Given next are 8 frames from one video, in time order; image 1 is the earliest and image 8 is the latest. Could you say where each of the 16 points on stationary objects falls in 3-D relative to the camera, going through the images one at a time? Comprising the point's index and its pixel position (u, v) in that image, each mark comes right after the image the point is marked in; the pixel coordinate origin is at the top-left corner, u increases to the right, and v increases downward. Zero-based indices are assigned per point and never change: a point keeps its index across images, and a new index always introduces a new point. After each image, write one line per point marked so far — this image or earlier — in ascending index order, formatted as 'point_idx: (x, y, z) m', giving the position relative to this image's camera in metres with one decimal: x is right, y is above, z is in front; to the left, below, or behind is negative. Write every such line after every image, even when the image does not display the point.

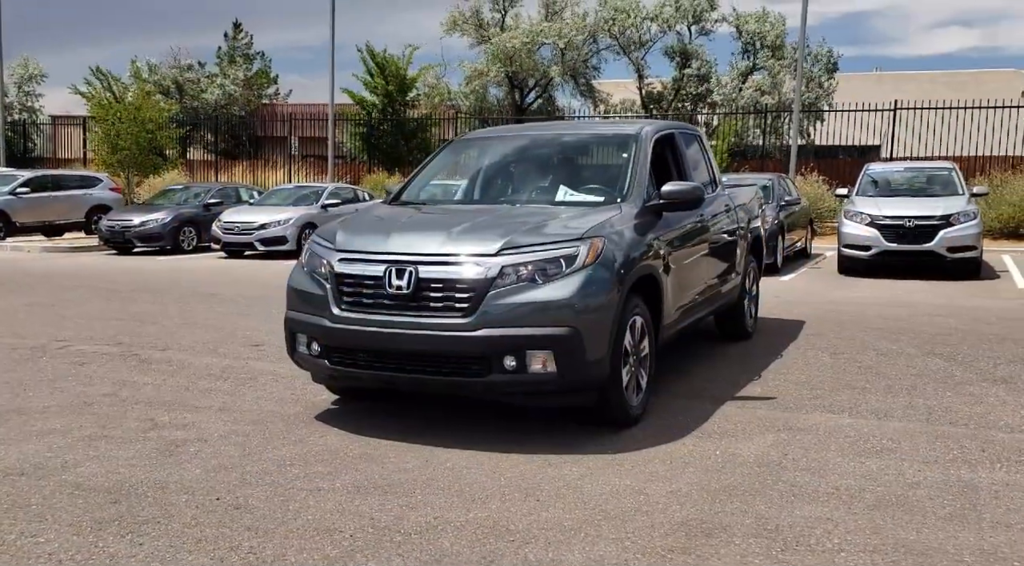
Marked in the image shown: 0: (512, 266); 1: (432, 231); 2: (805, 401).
0: (0.0, +0.1, +4.2) m
1: (-0.4, +0.3, +4.5) m
2: (+1.9, -0.8, +5.4) m
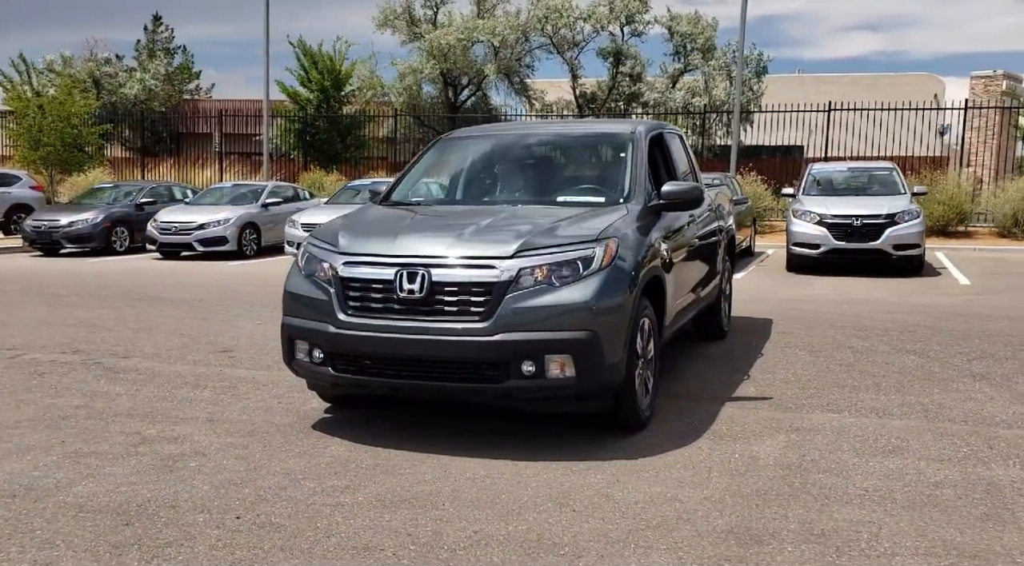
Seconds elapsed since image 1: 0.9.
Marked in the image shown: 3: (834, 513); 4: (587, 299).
0: (+0.1, +0.1, +4.1) m
1: (-0.4, +0.3, +4.3) m
2: (+1.9, -0.8, +5.4) m
3: (+1.3, -0.9, +3.4) m
4: (+0.4, -0.1, +4.1) m
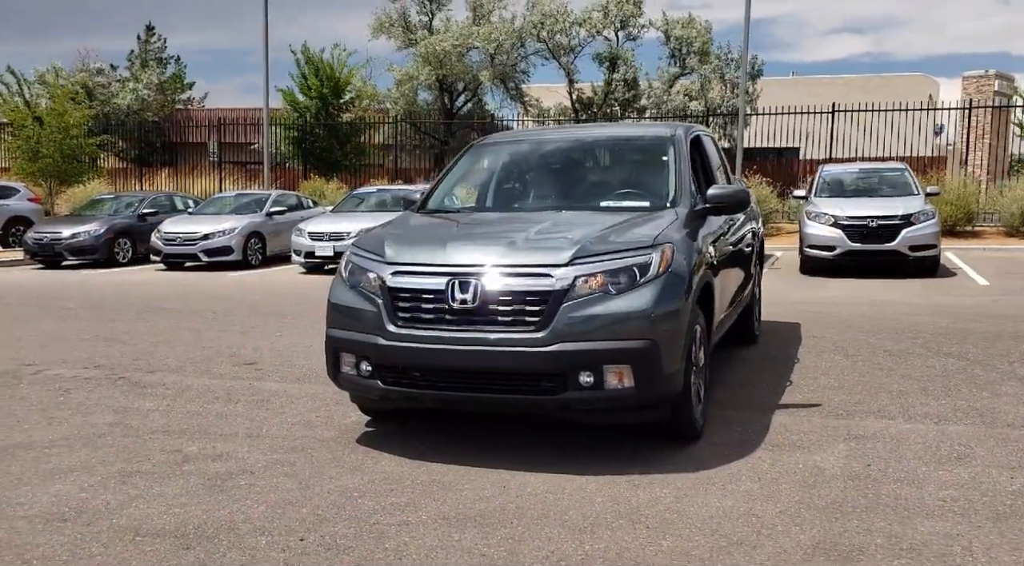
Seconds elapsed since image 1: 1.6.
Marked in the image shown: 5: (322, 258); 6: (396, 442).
0: (+0.4, 0.0, +4.0) m
1: (-0.1, +0.2, +4.2) m
2: (+2.2, -0.8, +5.3) m
3: (+1.5, -0.9, +3.3) m
4: (+0.6, -0.1, +4.0) m
5: (-4.3, +0.6, +18.7) m
6: (-0.6, -0.9, +4.7) m
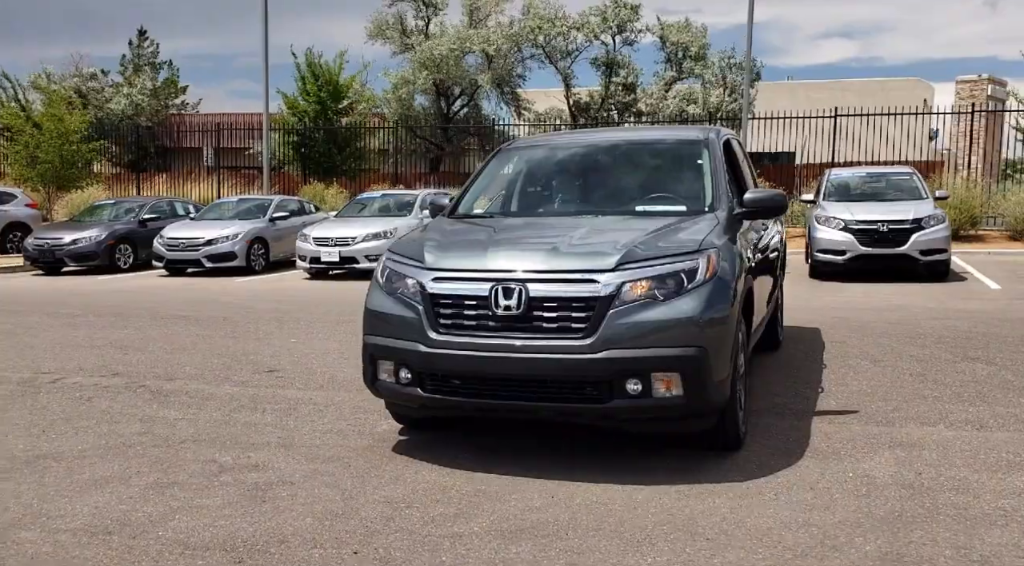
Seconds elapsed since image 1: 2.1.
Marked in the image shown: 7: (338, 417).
0: (+0.6, 0.0, +3.9) m
1: (+0.1, +0.2, +4.2) m
2: (+2.4, -0.8, +5.2) m
3: (+1.8, -0.9, +3.2) m
4: (+0.8, -0.1, +3.9) m
5: (-4.1, +0.4, +18.7) m
6: (-0.4, -0.9, +4.7) m
7: (-1.1, -0.9, +5.5) m
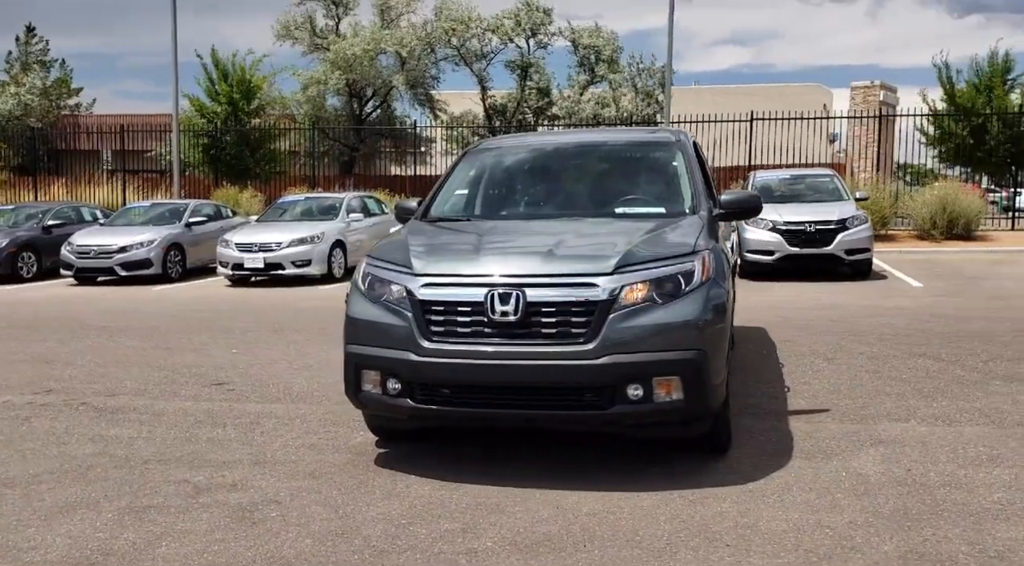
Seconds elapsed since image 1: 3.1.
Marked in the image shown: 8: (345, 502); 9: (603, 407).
0: (+0.5, 0.0, +3.9) m
1: (+0.1, +0.2, +4.1) m
2: (+2.2, -0.8, +5.4) m
3: (+1.8, -0.9, +3.2) m
4: (+0.8, -0.1, +3.9) m
5: (-5.6, +0.3, +18.1) m
6: (-0.5, -1.0, +4.5) m
7: (-1.3, -0.9, +5.2) m
8: (-0.7, -1.0, +3.8) m
9: (+0.4, -0.6, +3.9) m
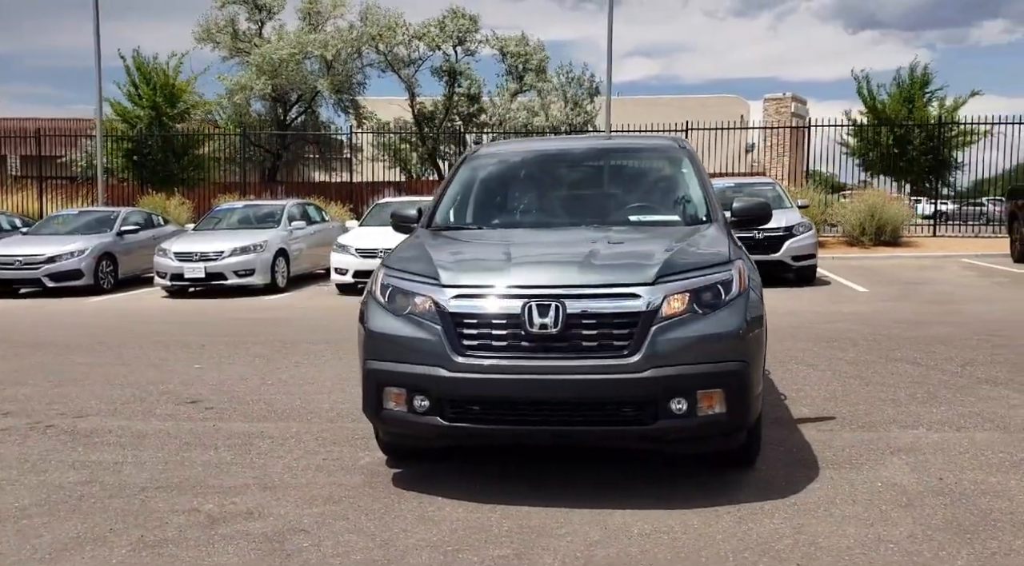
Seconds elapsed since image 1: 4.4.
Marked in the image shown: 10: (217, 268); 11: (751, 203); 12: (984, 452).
0: (+0.7, -0.1, +3.8) m
1: (+0.2, +0.1, +3.9) m
2: (+2.3, -0.9, +5.4) m
3: (+2.0, -1.0, +3.2) m
4: (+1.0, -0.2, +3.8) m
5: (-6.5, +0.1, +17.4) m
6: (-0.4, -1.0, +4.3) m
7: (-1.2, -1.0, +5.0) m
8: (-0.6, -1.0, +3.6) m
9: (+0.6, -0.6, +3.8) m
10: (-6.0, +0.3, +17.3) m
11: (+1.4, +0.5, +5.1) m
12: (+2.5, -0.9, +4.5) m
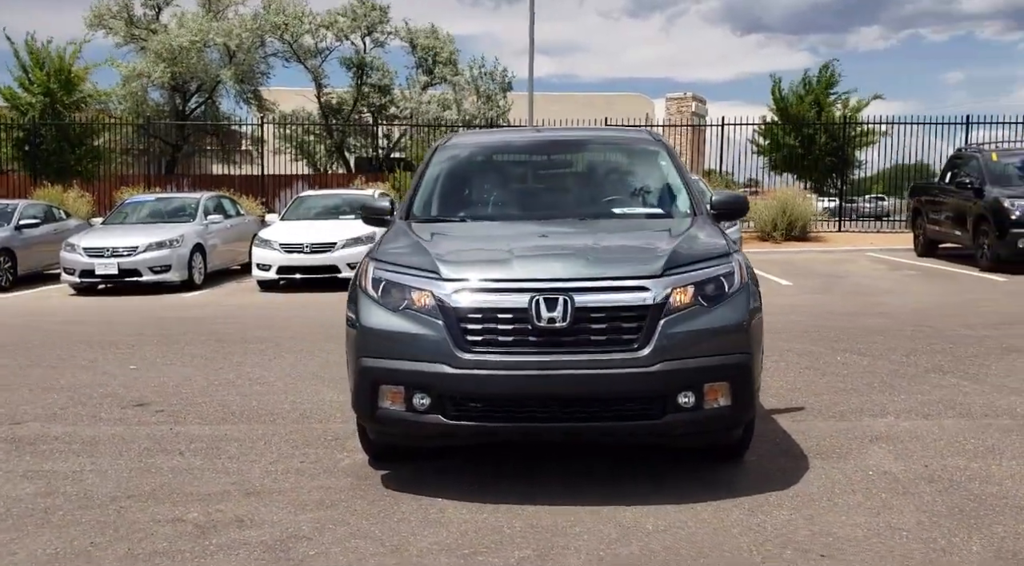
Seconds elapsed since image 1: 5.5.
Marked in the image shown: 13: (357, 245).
0: (+0.7, 0.0, +3.7) m
1: (+0.2, +0.1, +3.8) m
2: (+2.1, -0.8, +5.5) m
3: (+2.1, -0.9, +3.4) m
4: (+1.0, -0.2, +3.8) m
5: (-7.9, +0.1, +16.6) m
6: (-0.4, -1.0, +4.2) m
7: (-1.3, -1.0, +4.7) m
8: (-0.5, -1.0, +3.4) m
9: (+0.6, -0.6, +3.7) m
10: (-7.4, +0.4, +16.5) m
11: (+1.3, +0.5, +5.1) m
12: (+2.4, -0.9, +4.7) m
13: (-3.1, +0.7, +16.7) m
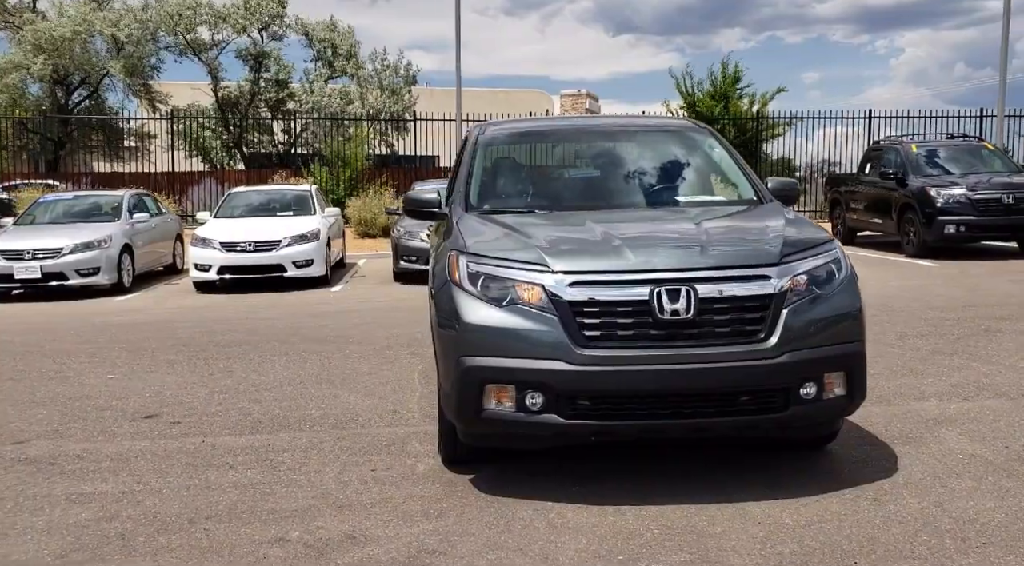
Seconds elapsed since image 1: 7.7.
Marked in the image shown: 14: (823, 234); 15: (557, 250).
0: (+1.2, 0.0, +3.7) m
1: (+0.7, +0.2, +3.7) m
2: (+2.4, -0.7, +5.6) m
3: (+2.6, -0.9, +3.4) m
4: (+1.5, -0.1, +3.8) m
5: (-8.7, 0.0, +15.5) m
6: (0.0, -1.0, +4.0) m
7: (-0.9, -0.9, +4.5) m
8: (0.0, -1.0, +3.2) m
9: (+1.1, -0.5, +3.6) m
10: (-8.2, +0.3, +15.5) m
11: (+1.6, +0.6, +5.1) m
12: (+2.8, -0.8, +4.8) m
13: (-4.0, +0.8, +16.2) m
14: (+1.4, +0.2, +4.0) m
15: (+0.2, +0.2, +3.7) m
